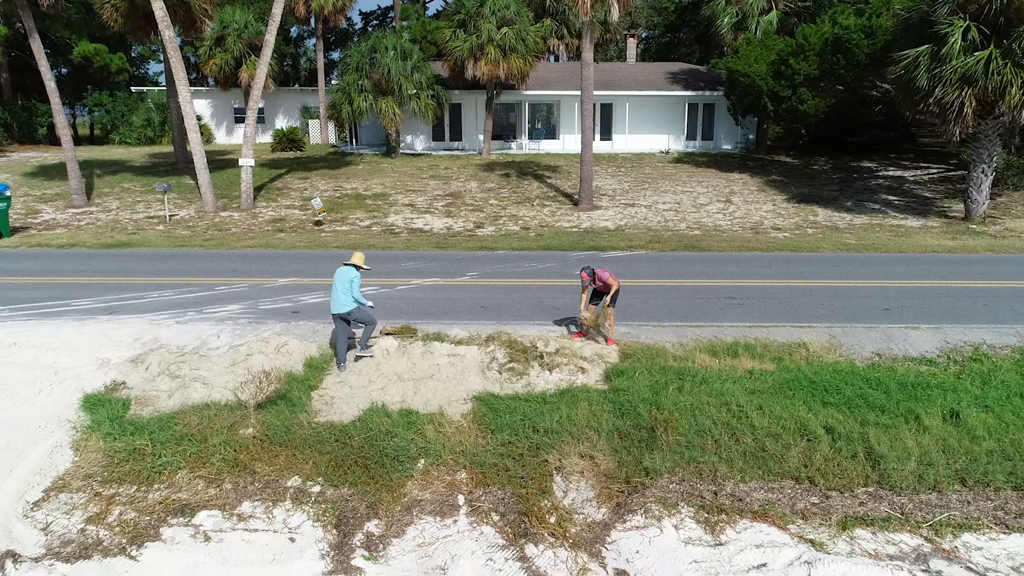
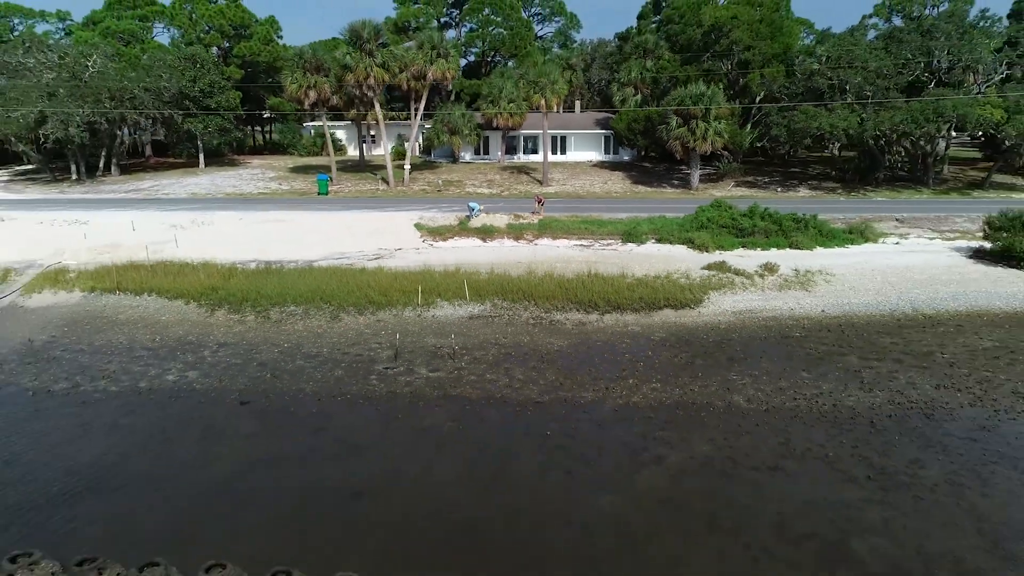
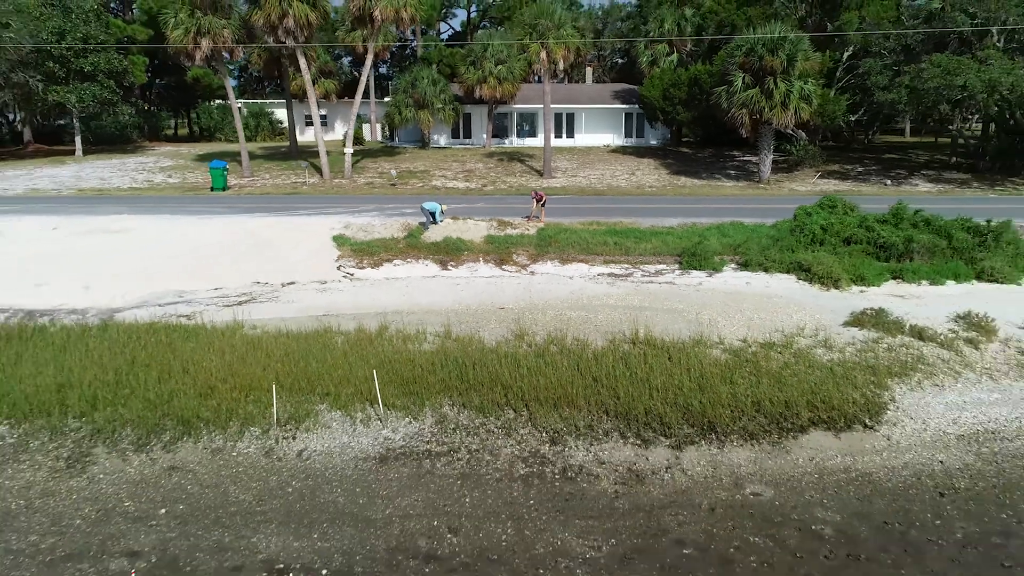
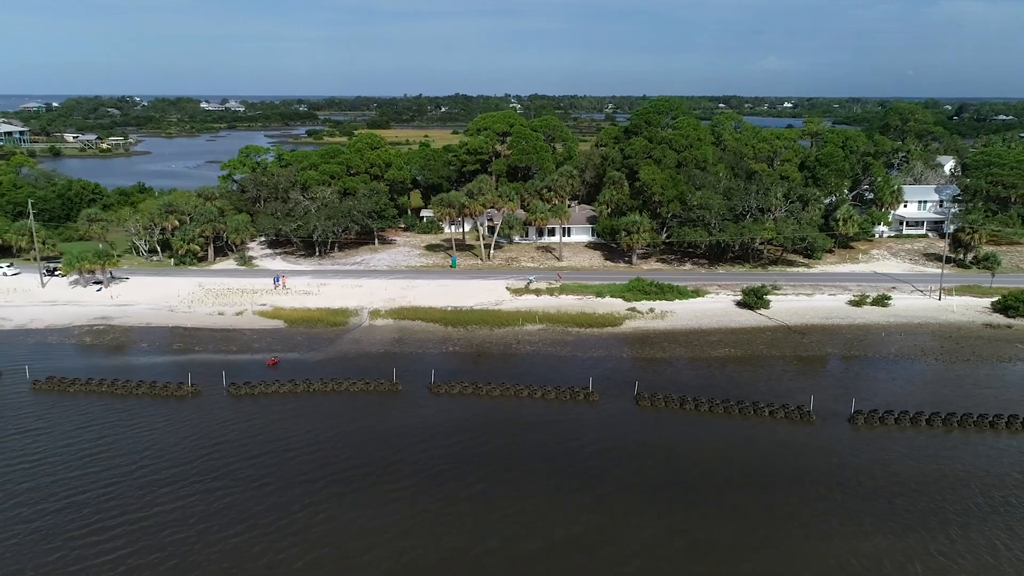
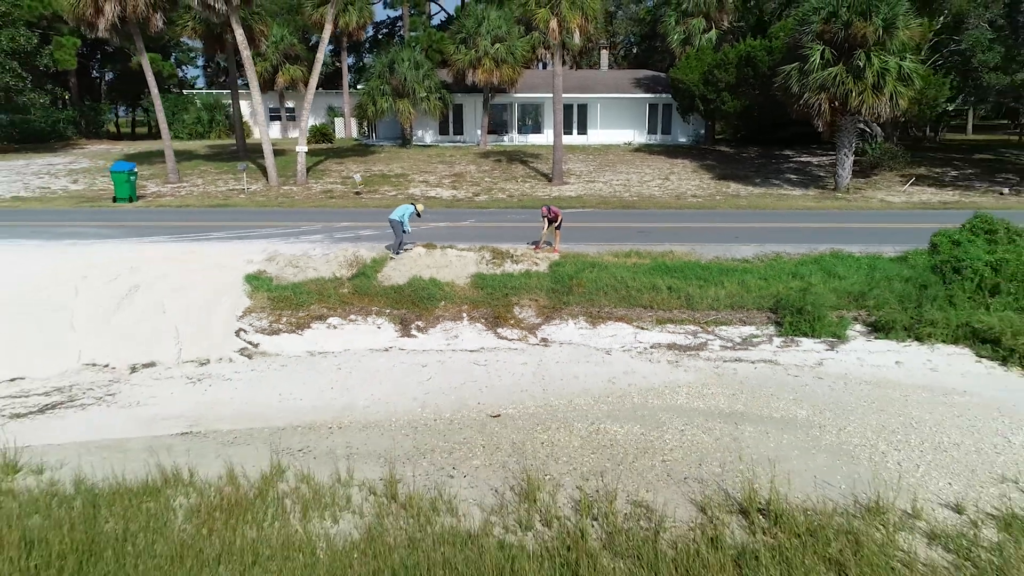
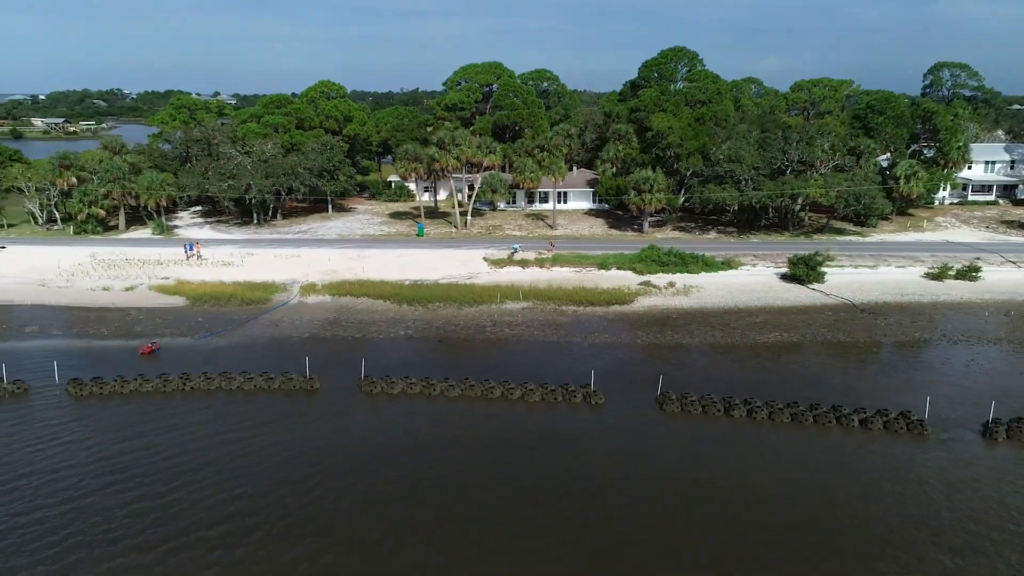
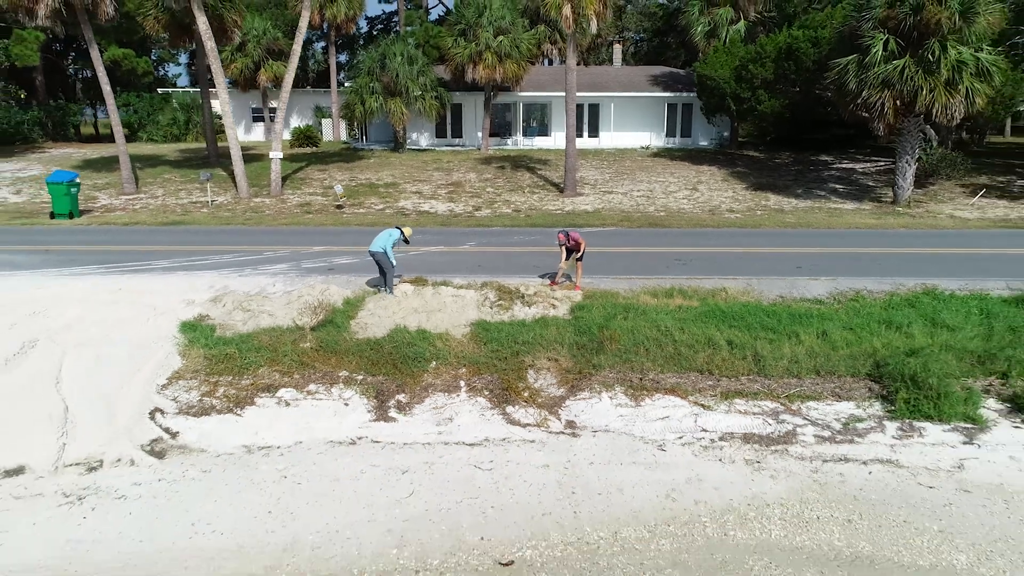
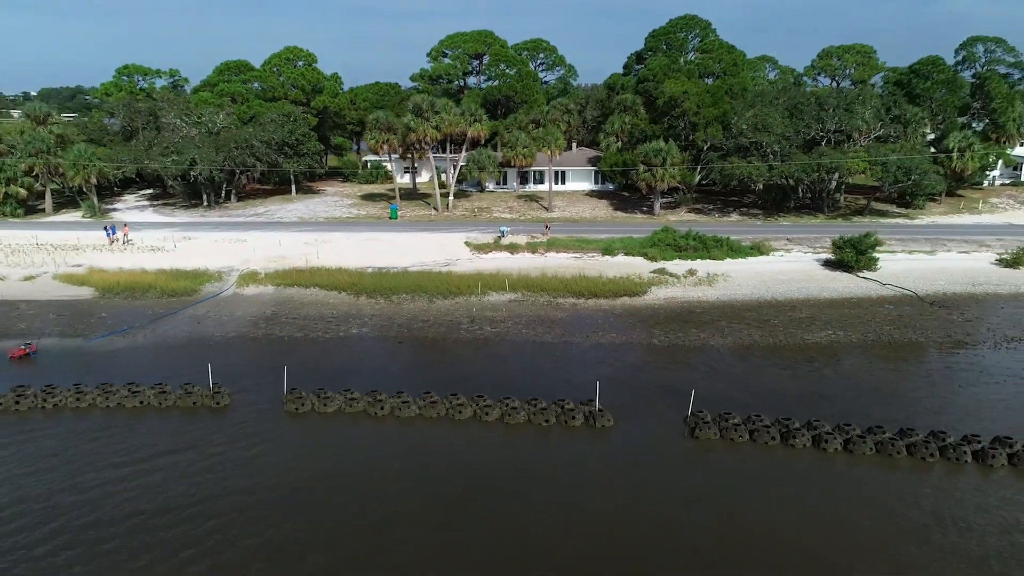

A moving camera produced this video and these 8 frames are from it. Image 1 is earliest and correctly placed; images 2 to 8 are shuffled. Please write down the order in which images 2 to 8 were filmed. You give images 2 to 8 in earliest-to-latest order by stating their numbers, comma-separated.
7, 5, 3, 2, 8, 6, 4
